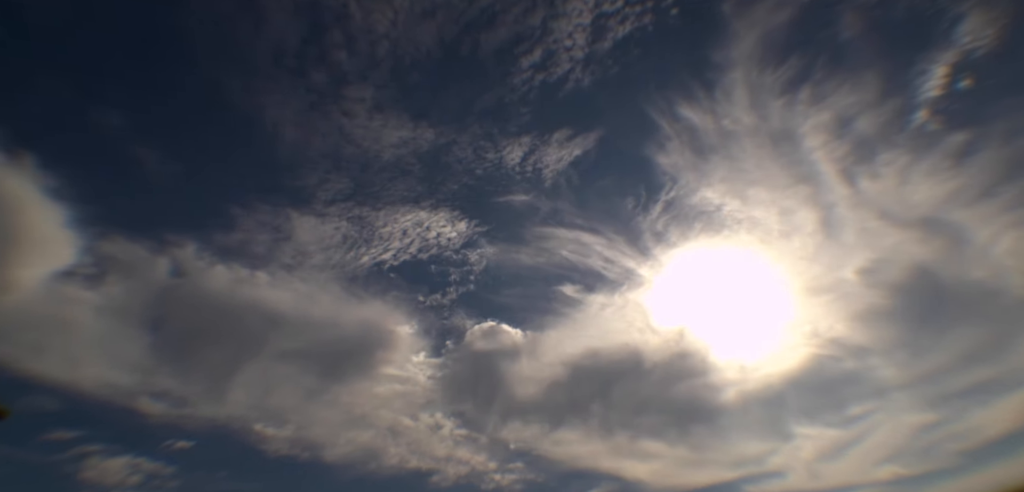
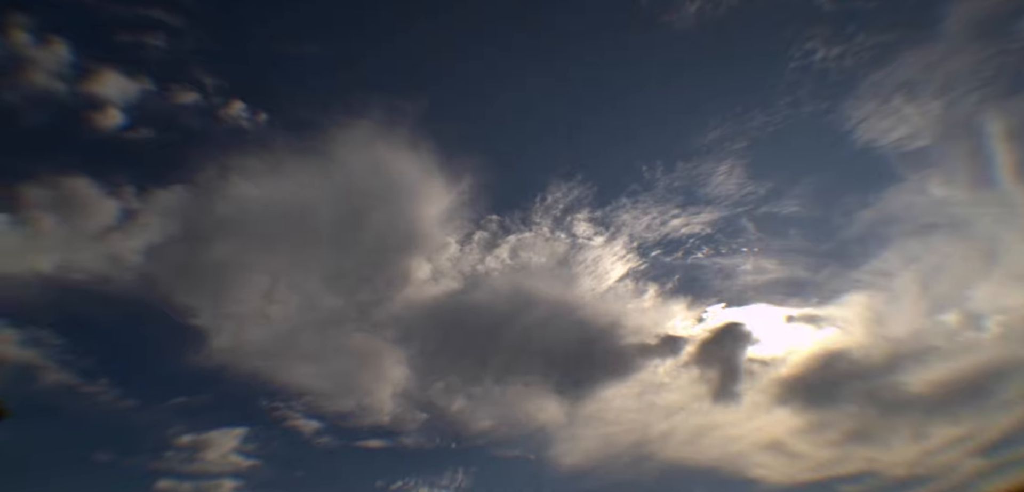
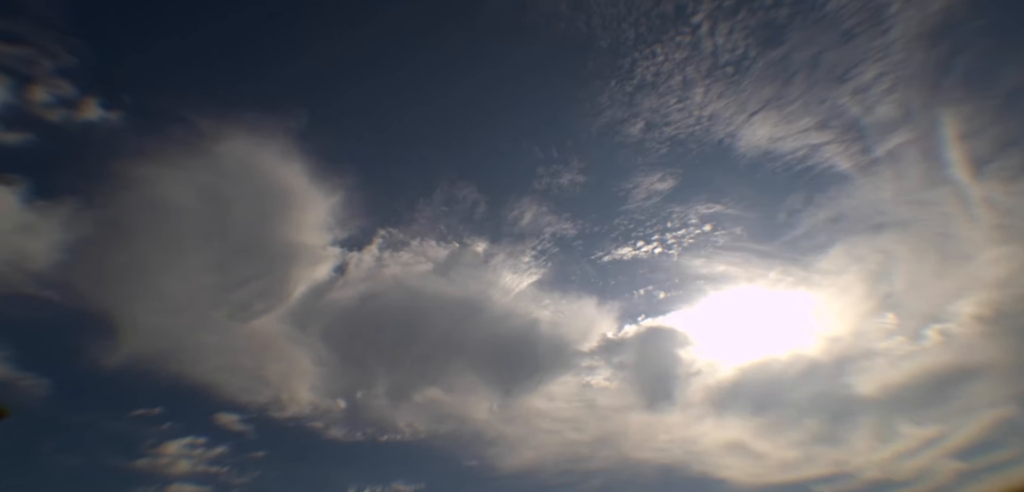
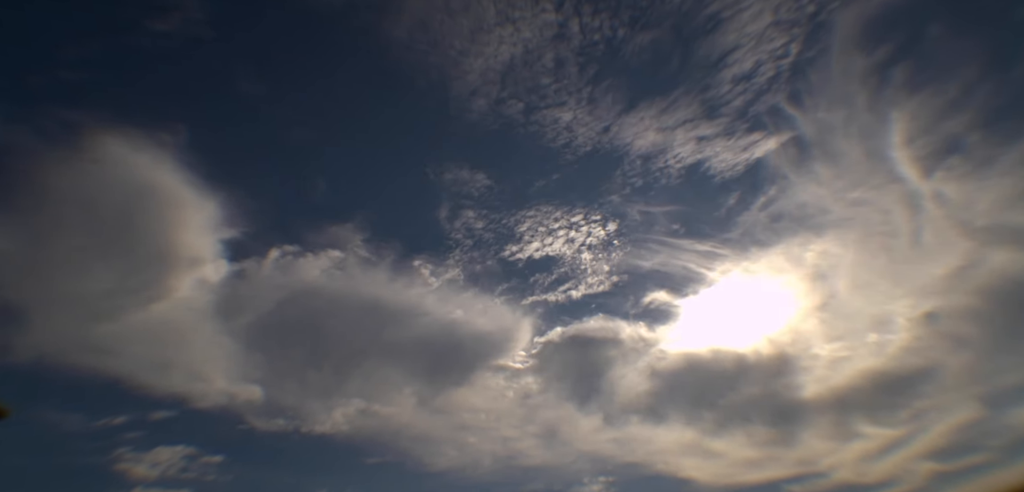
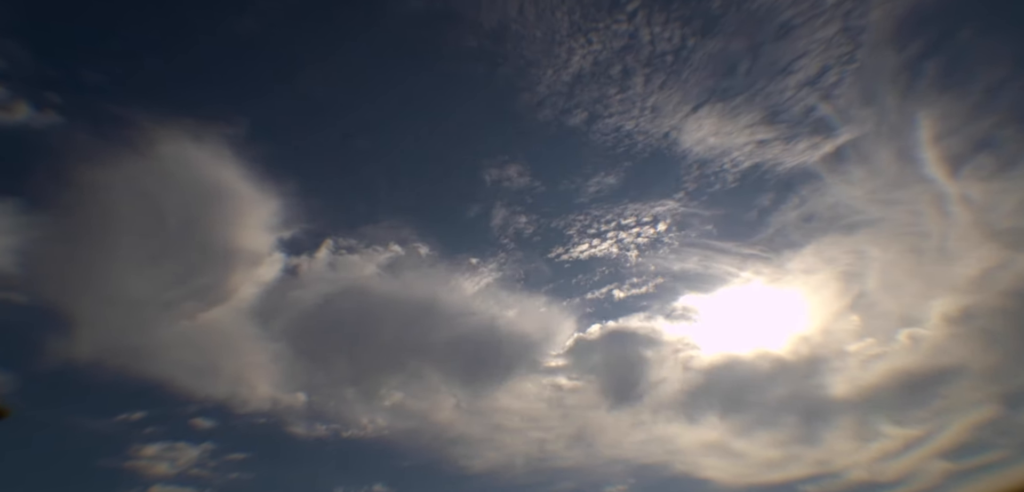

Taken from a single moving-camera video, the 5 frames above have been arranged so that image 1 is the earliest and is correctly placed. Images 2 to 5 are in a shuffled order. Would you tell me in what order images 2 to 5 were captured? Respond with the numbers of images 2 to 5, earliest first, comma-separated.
4, 5, 3, 2
